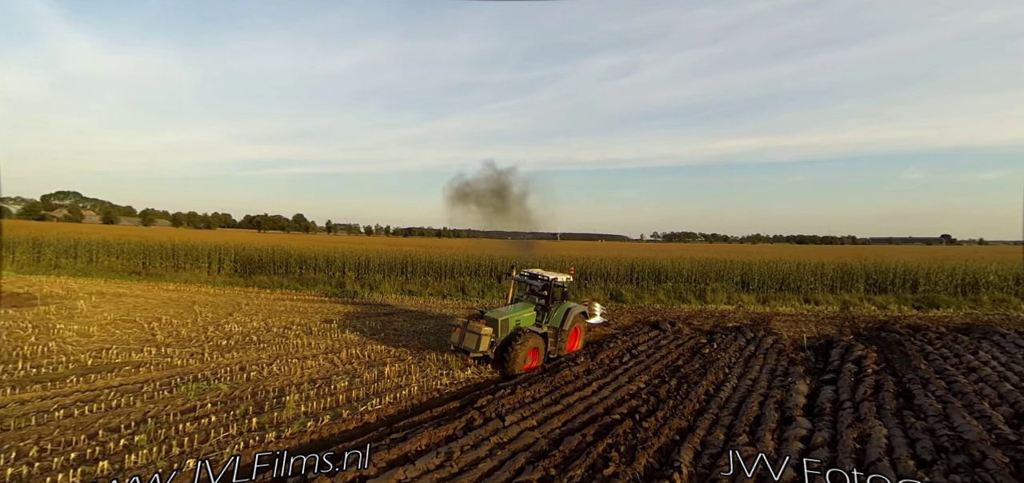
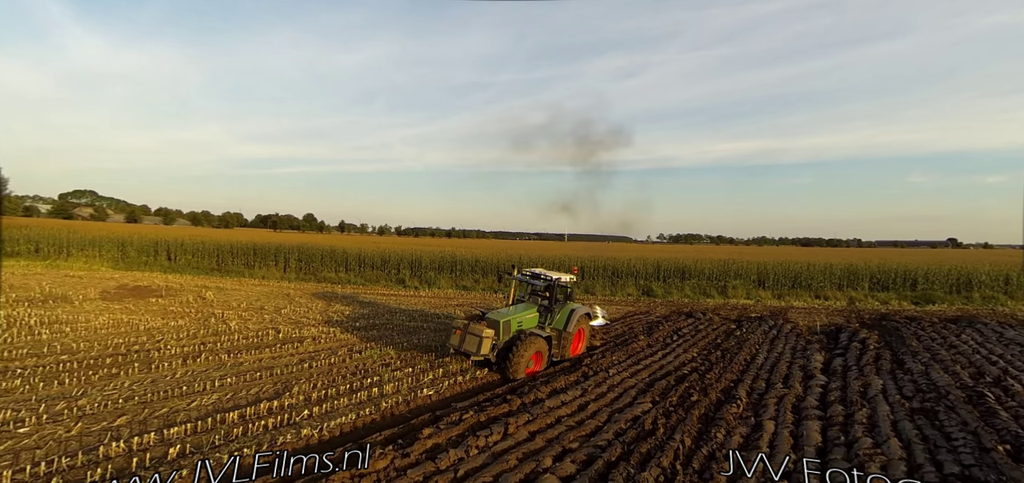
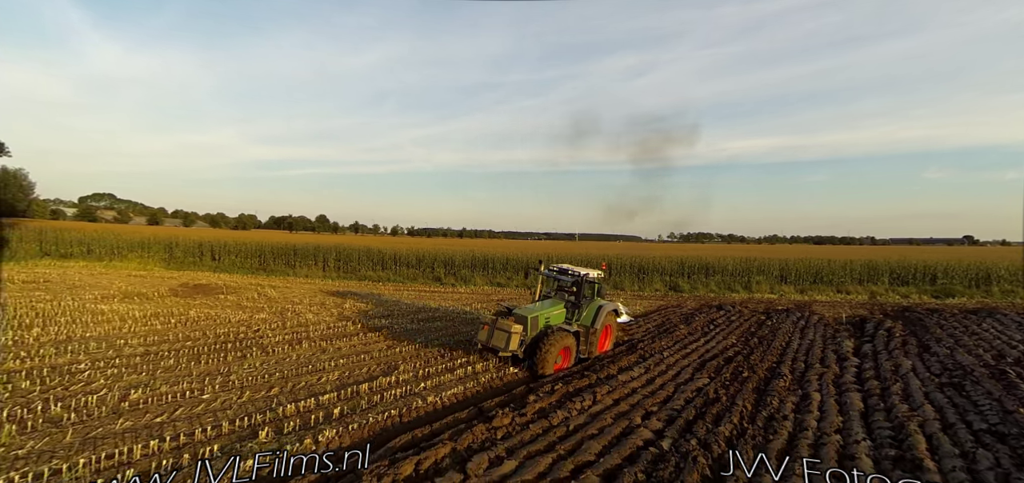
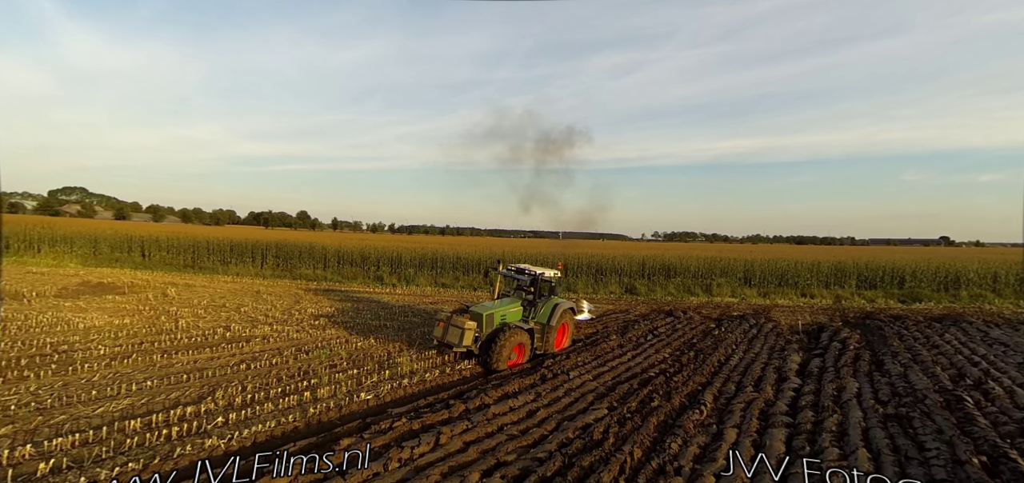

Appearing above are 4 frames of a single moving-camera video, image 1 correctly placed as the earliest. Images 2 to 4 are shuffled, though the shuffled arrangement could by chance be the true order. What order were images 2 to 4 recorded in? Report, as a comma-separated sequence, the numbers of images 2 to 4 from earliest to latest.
4, 2, 3
